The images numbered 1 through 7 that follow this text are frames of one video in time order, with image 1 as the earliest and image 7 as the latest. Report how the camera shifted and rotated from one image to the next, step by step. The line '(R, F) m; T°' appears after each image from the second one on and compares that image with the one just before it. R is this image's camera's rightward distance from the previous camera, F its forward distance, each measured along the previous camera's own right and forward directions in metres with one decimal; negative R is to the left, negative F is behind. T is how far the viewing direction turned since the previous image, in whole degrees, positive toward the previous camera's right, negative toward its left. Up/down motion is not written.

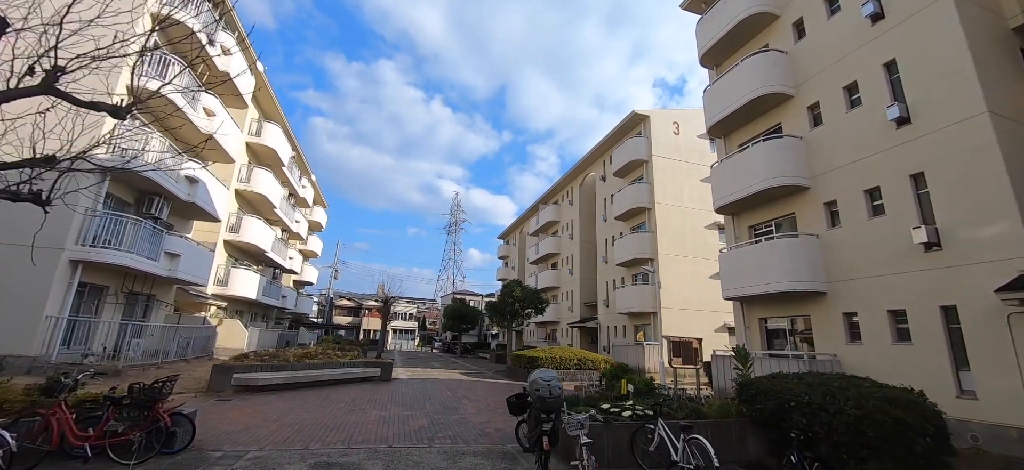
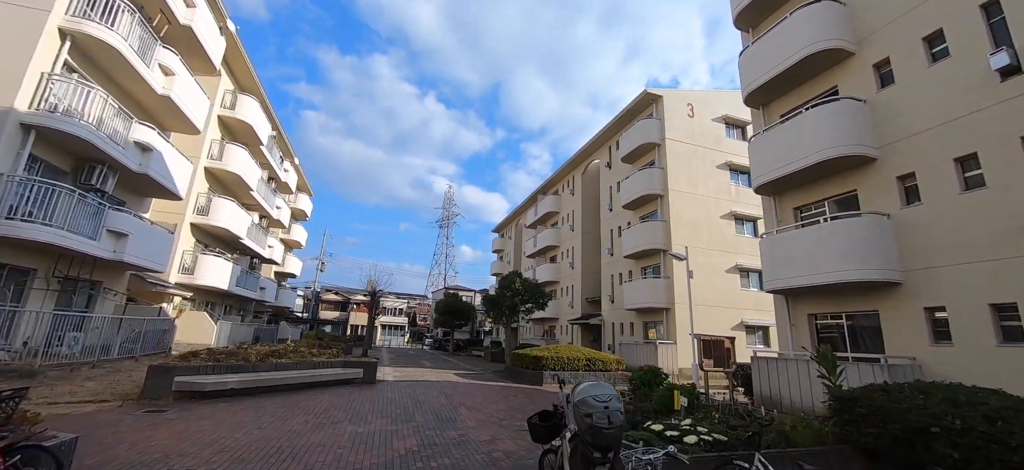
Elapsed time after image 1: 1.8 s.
(-0.4, +1.8) m; +1°
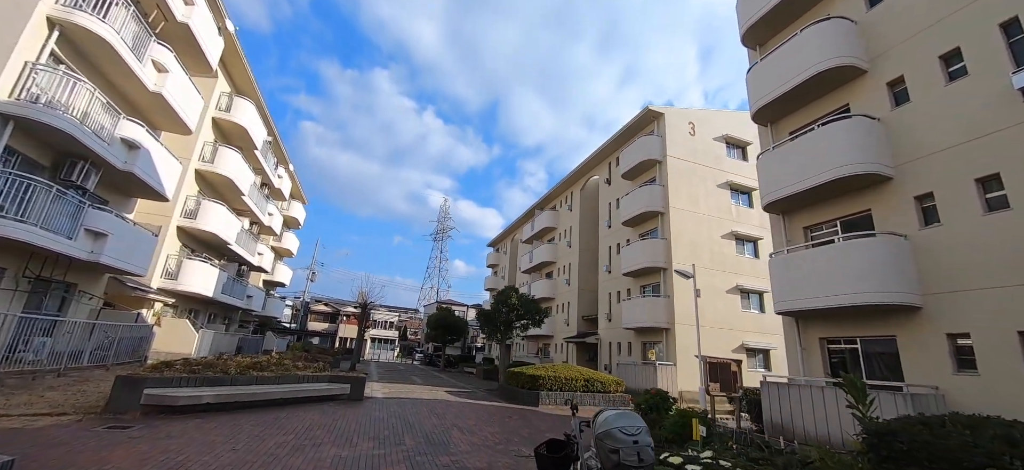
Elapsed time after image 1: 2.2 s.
(-0.2, +0.4) m; +1°
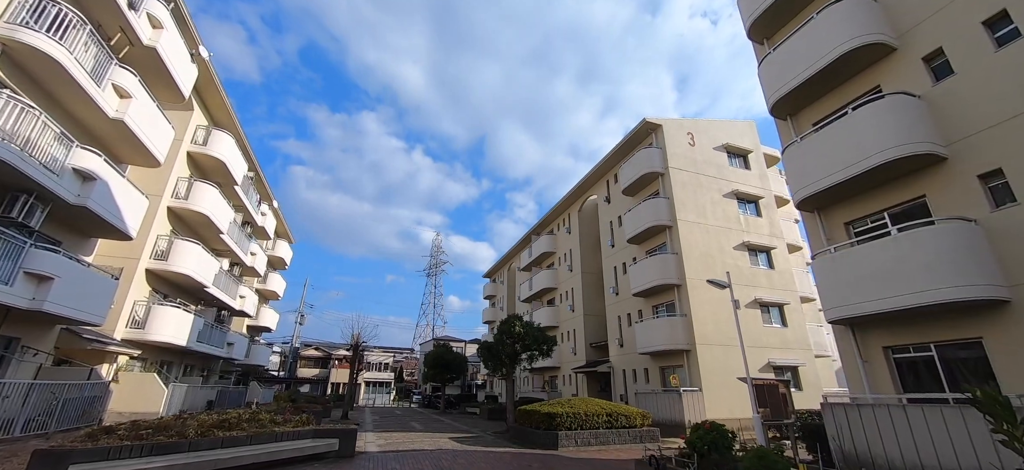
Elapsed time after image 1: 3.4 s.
(-0.3, +1.2) m; +1°
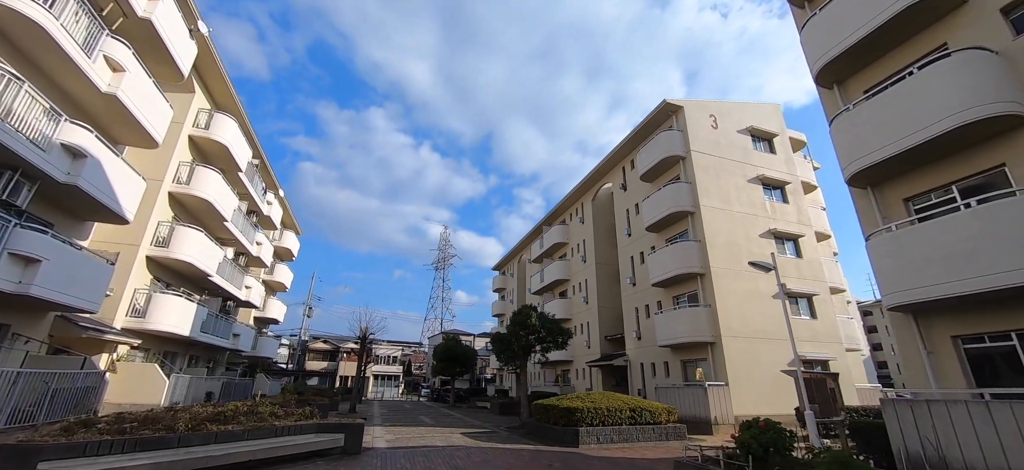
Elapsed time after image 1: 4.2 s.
(-0.2, +0.8) m; -1°
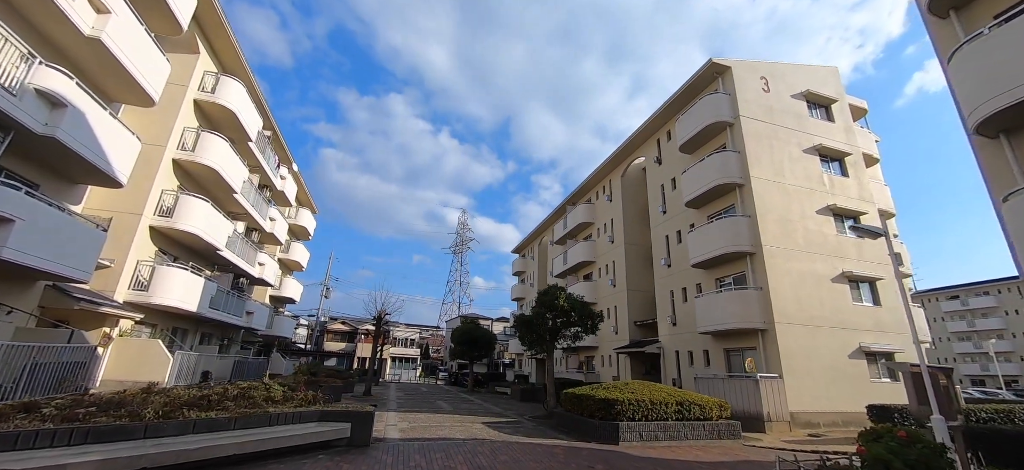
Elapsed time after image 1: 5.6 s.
(-0.3, +1.4) m; -2°
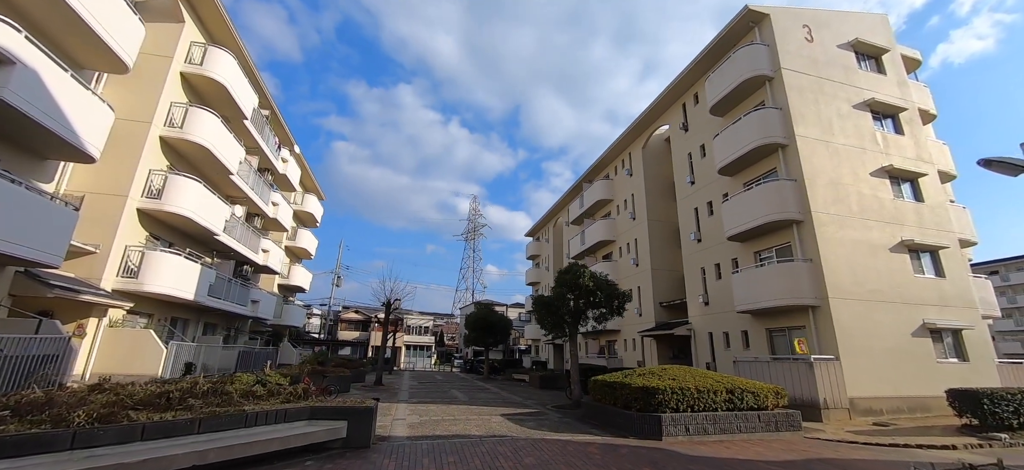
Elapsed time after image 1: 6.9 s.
(-0.1, +1.3) m; -2°
